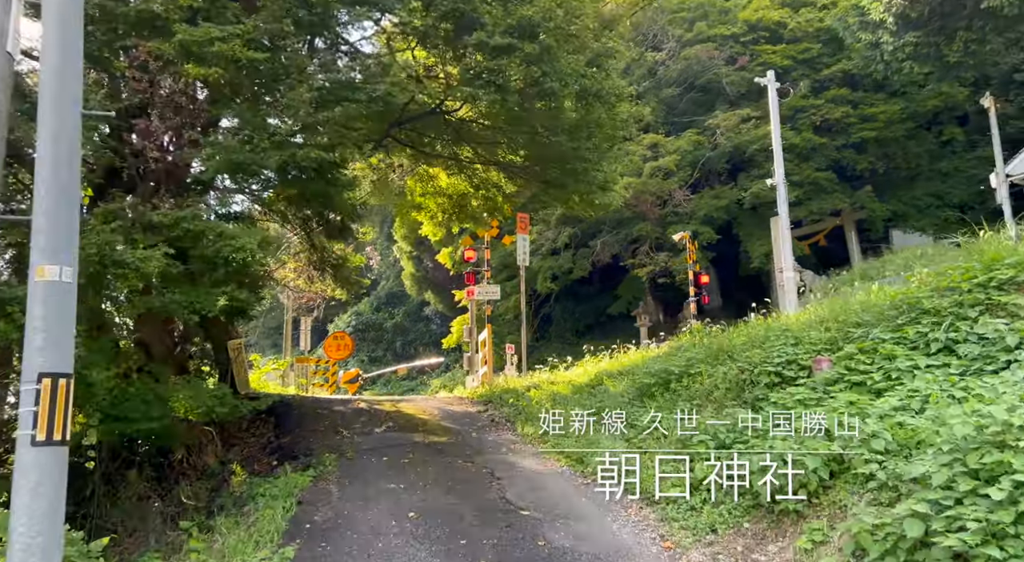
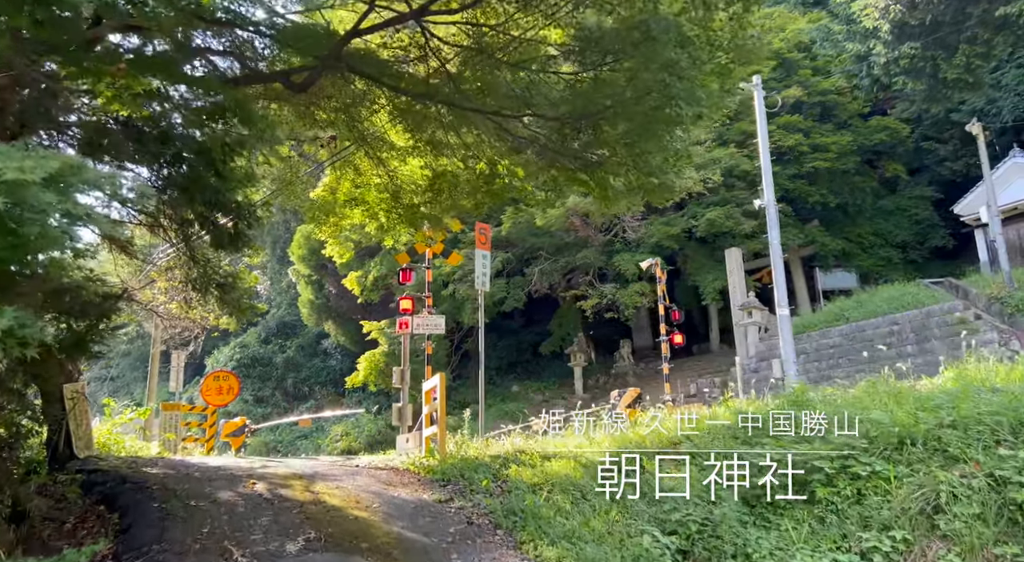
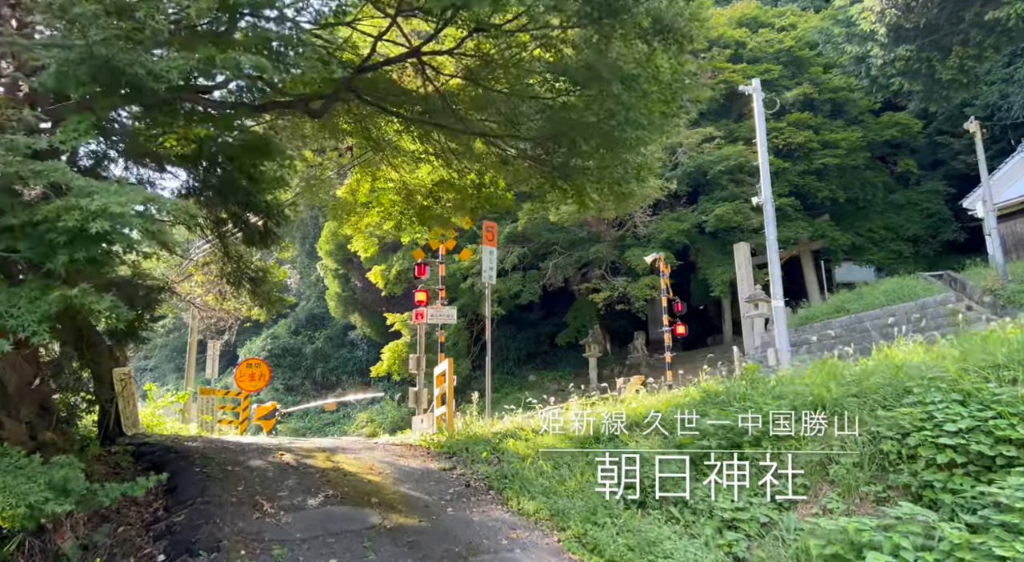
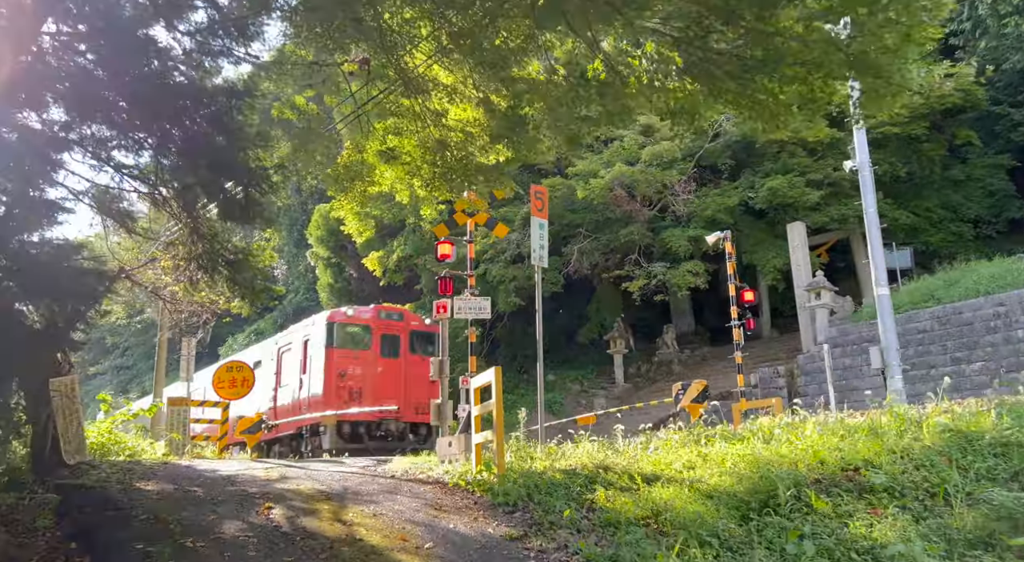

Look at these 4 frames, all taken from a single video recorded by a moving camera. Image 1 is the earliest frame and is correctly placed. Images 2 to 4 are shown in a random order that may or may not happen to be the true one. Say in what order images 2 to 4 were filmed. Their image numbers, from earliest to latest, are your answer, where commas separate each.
3, 2, 4
